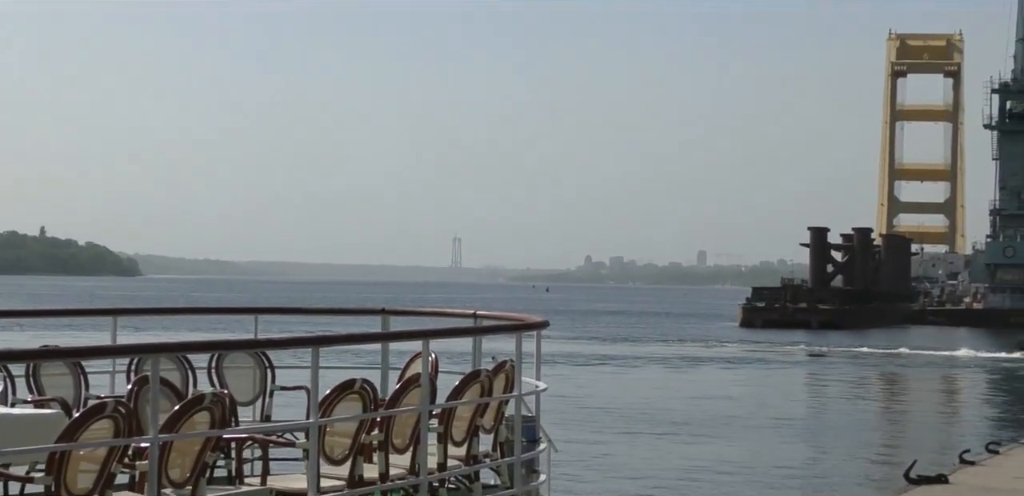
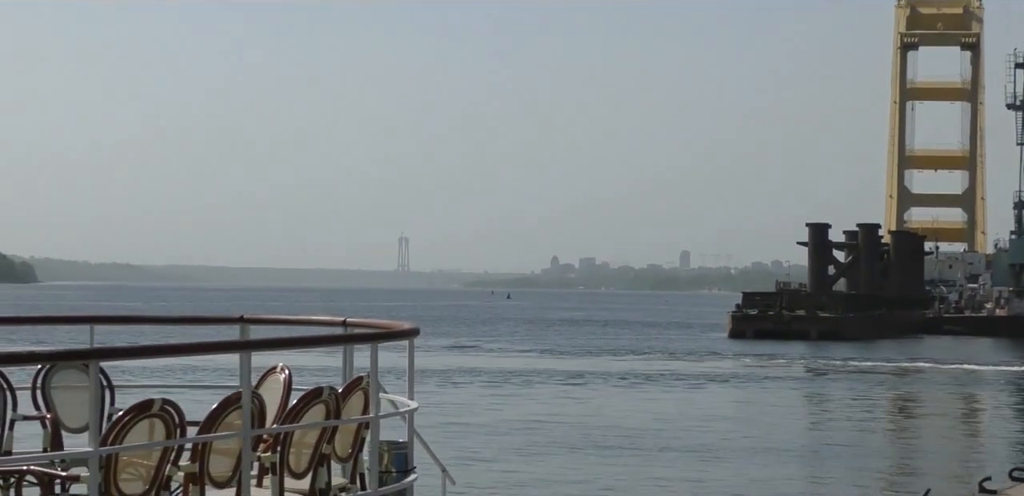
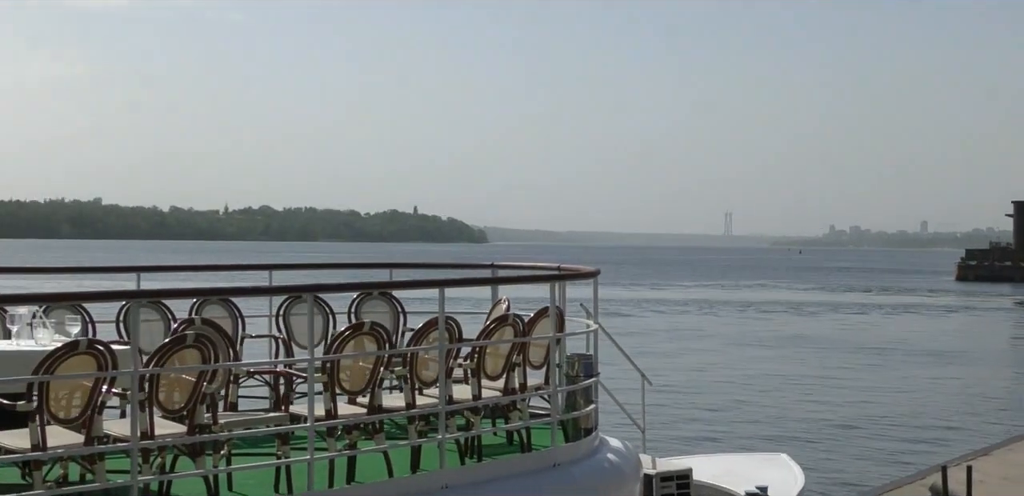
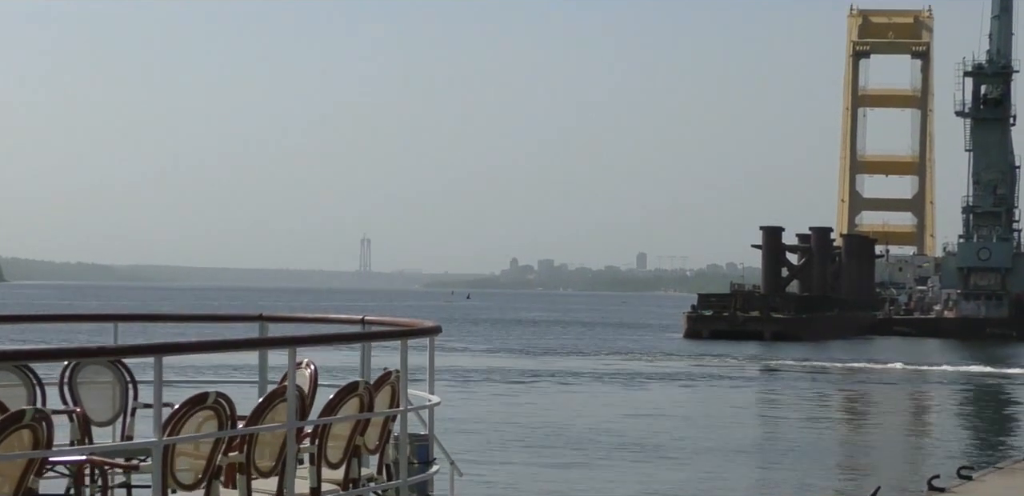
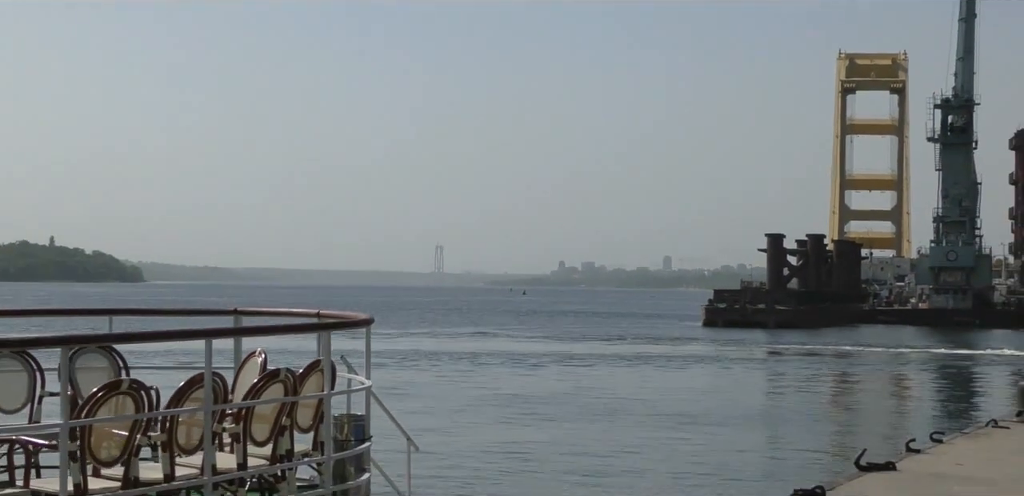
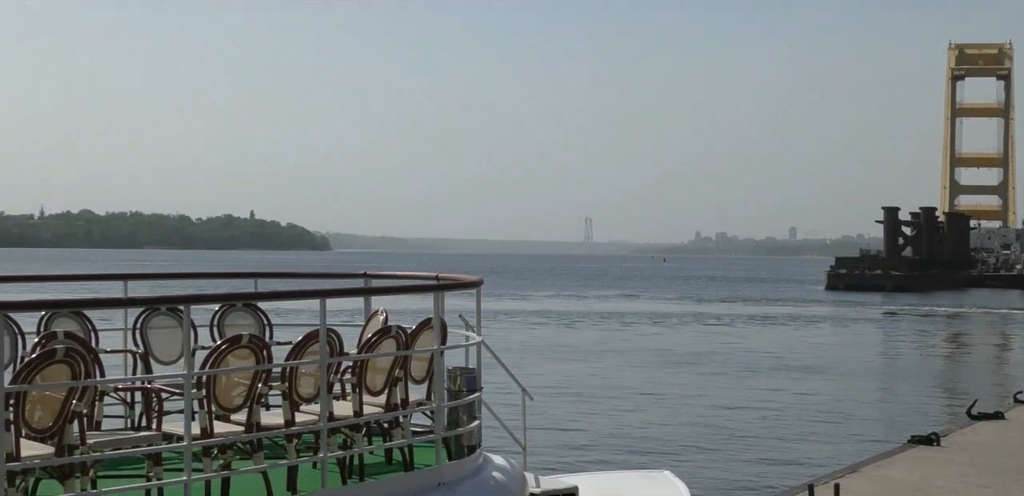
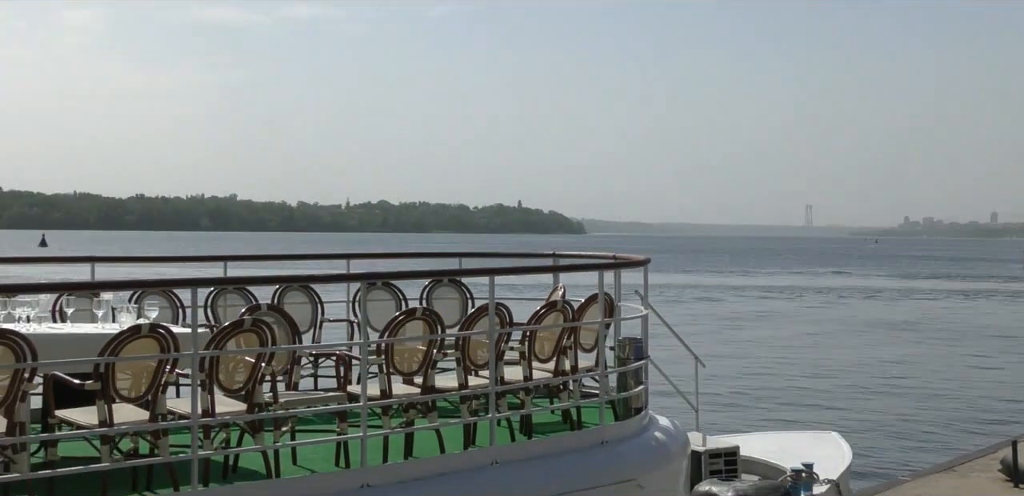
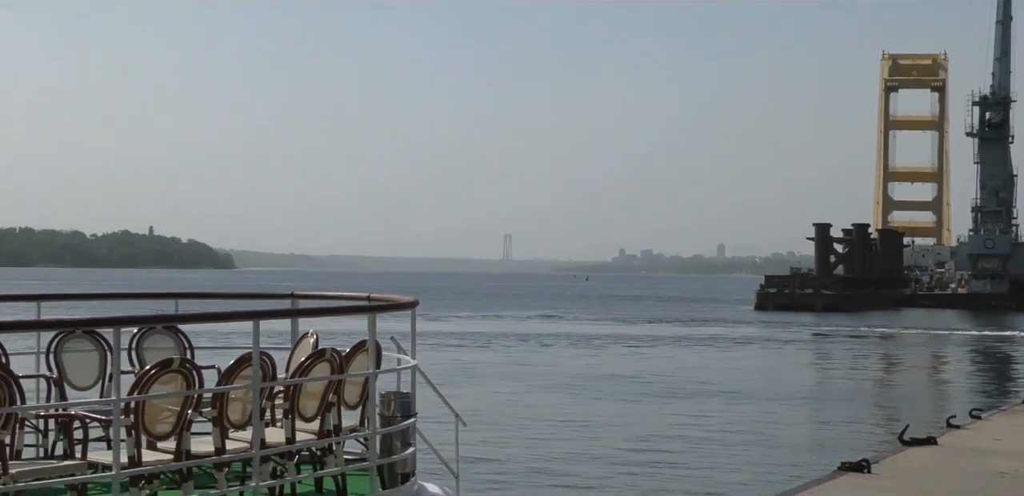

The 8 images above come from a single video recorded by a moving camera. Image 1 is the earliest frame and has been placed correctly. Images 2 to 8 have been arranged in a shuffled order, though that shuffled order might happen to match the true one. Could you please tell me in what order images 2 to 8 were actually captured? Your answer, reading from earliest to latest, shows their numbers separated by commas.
4, 2, 5, 8, 6, 3, 7
